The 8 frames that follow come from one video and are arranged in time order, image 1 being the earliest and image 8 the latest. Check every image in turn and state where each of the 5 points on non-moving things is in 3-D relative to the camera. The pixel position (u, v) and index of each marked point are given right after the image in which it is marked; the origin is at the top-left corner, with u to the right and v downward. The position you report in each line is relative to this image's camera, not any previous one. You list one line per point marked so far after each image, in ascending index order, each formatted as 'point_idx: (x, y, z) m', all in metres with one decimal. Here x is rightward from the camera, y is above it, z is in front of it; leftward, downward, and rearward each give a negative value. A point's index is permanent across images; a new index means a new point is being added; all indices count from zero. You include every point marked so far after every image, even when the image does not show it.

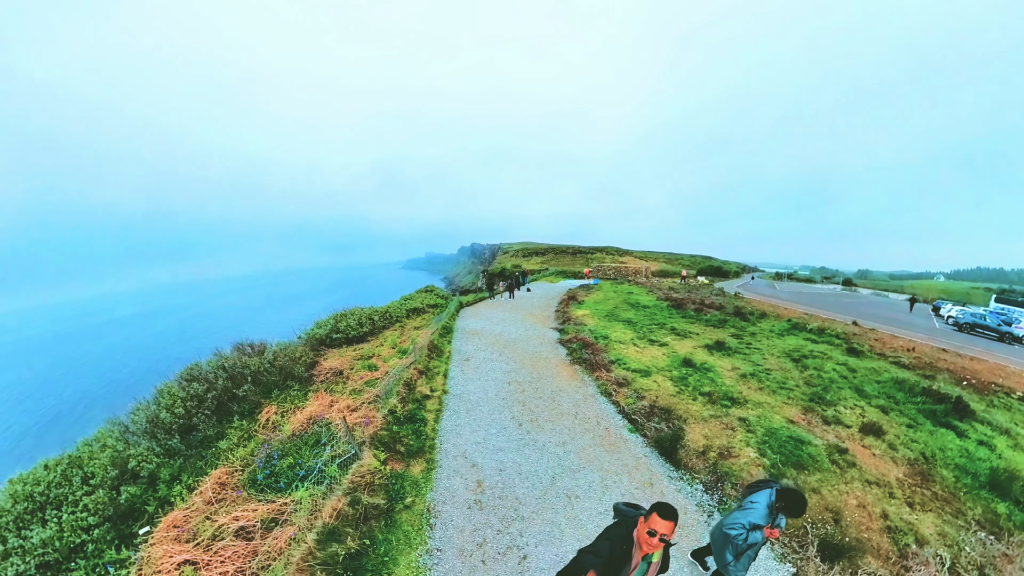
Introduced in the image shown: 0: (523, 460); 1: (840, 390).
0: (+0.4, -3.7, +8.3) m
1: (+13.6, -4.2, +14.6) m
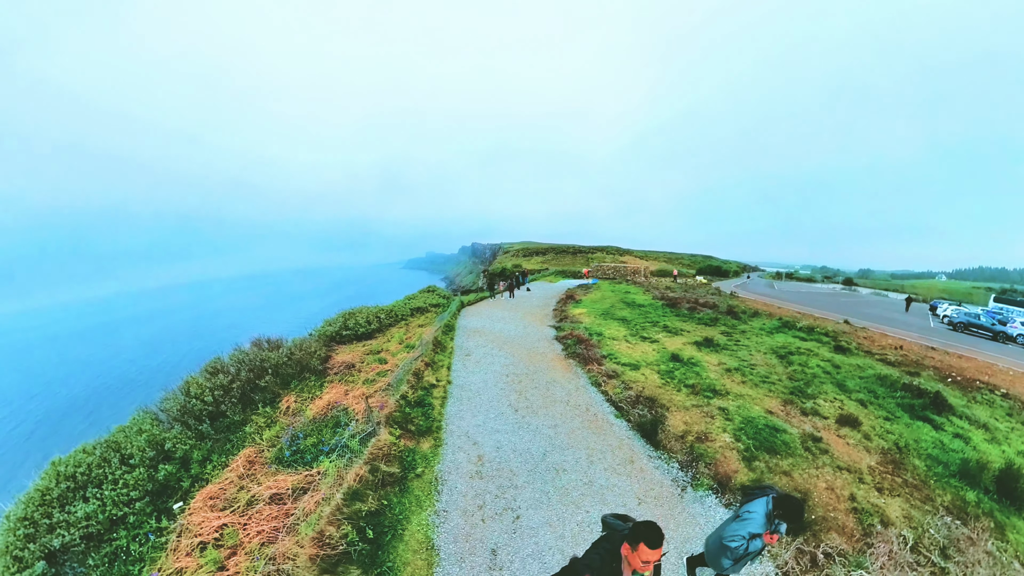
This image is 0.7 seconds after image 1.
0: (+0.3, -3.6, +9.1) m
1: (+13.5, -4.2, +15.4) m
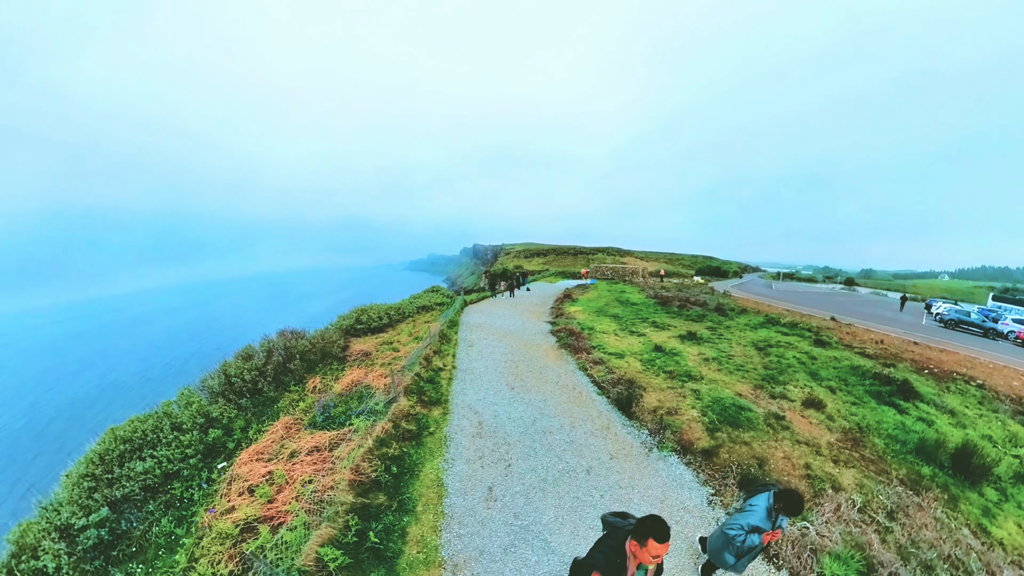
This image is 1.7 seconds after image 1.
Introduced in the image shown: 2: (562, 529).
0: (+0.1, -3.5, +10.5) m
1: (+13.3, -4.0, +16.7) m
2: (+0.9, -4.2, +6.4) m
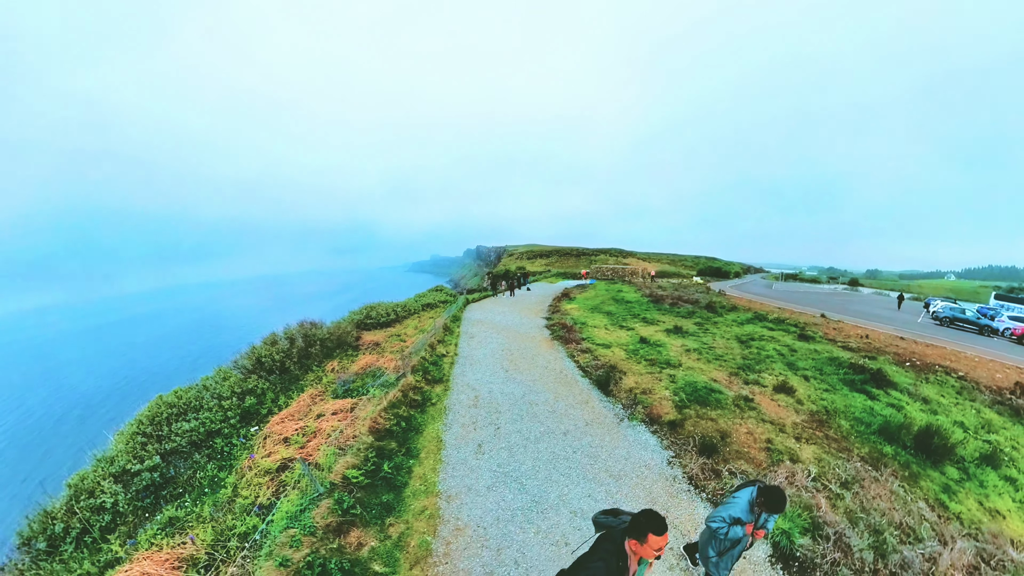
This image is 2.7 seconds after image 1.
0: (-0.2, -3.3, +12.0) m
1: (+13.2, -3.8, +17.9) m
2: (+0.5, -4.0, +7.9) m
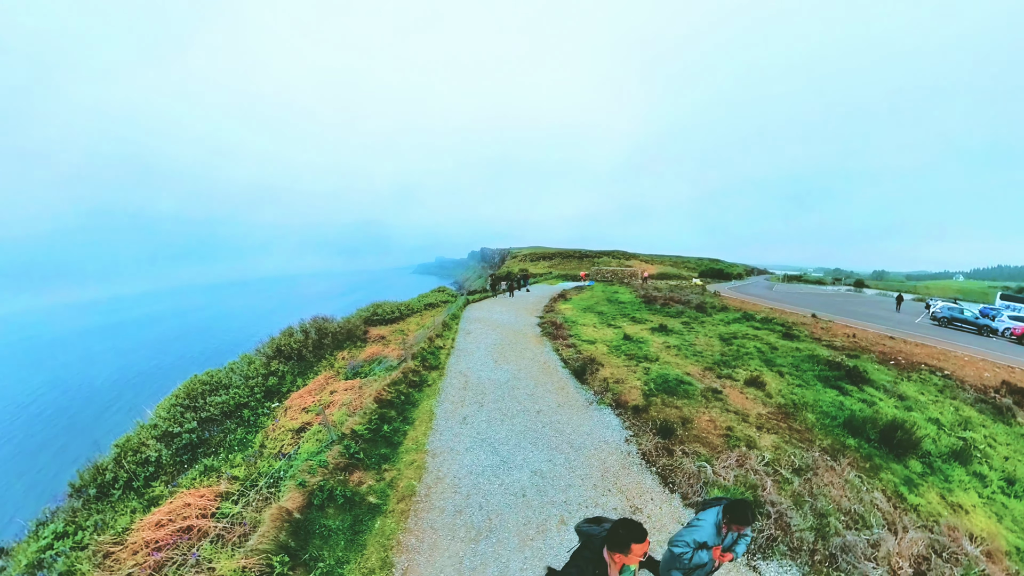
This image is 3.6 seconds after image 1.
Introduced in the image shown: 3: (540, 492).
0: (-0.7, -3.3, +13.3) m
1: (+12.7, -3.8, +19.0) m
2: (-0.1, -4.0, +9.1) m
3: (+0.6, -4.3, +7.5) m
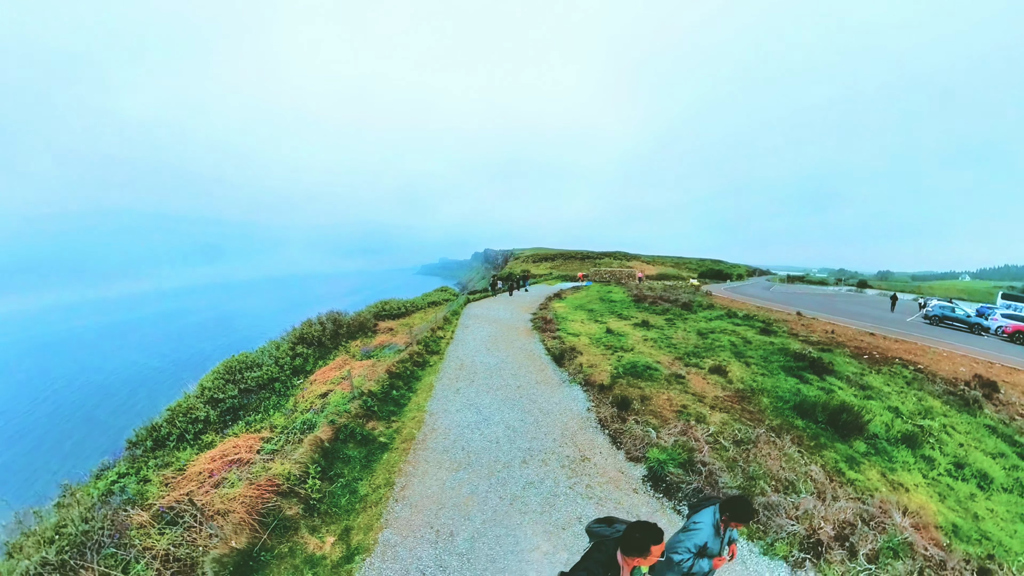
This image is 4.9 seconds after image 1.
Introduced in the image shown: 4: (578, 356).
0: (-1.3, -3.2, +15.4) m
1: (+12.3, -3.7, +20.8) m
2: (-0.7, -3.8, +11.2) m
3: (0.0, -4.2, +9.6) m
4: (+3.0, -3.2, +16.2) m
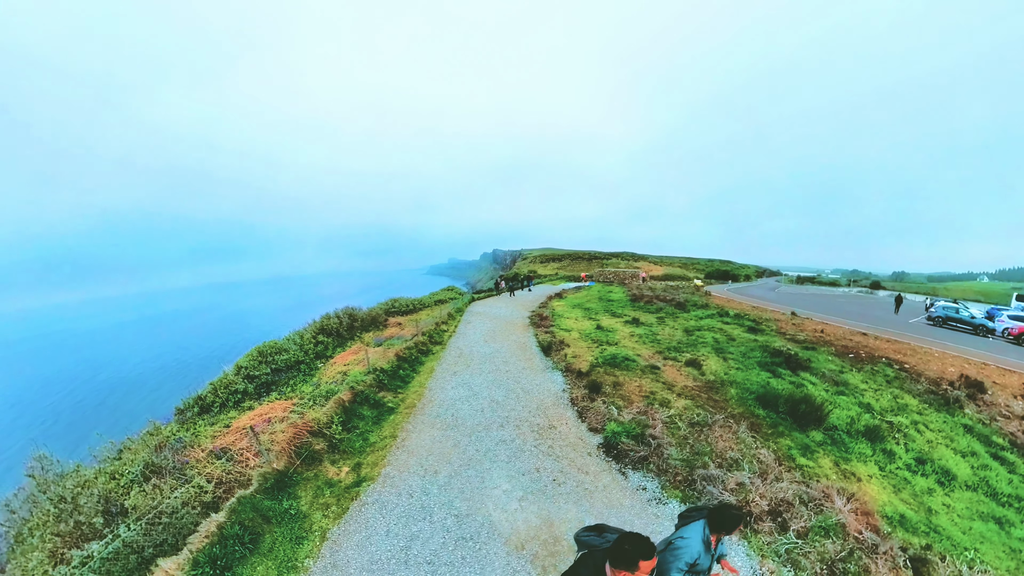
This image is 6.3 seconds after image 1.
0: (-1.6, -3.1, +17.4) m
1: (+12.1, -3.7, +22.5) m
2: (-1.2, -3.8, +13.3) m
3: (-0.6, -4.2, +11.6) m
4: (+2.7, -3.1, +18.1) m
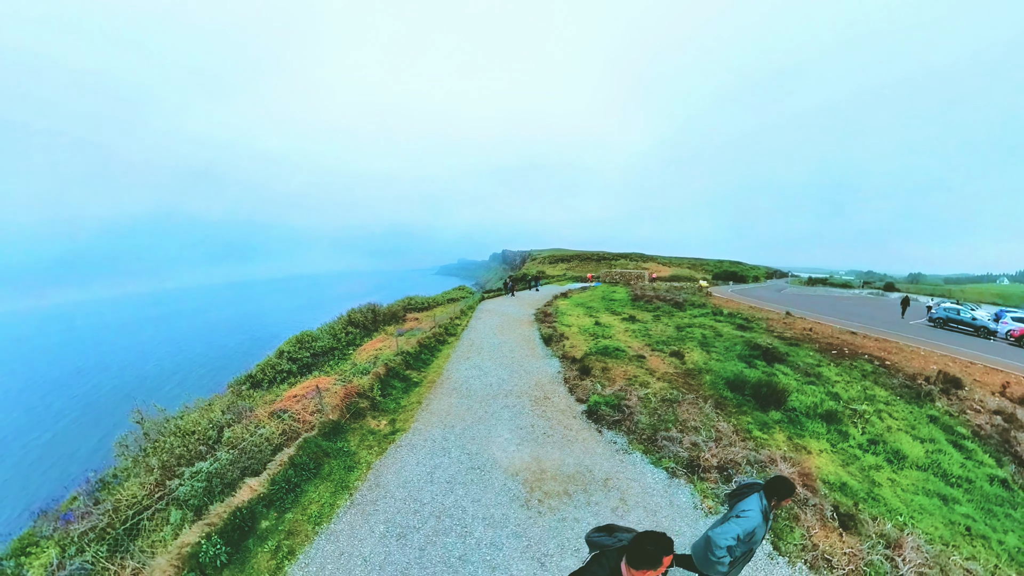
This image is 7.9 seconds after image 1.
0: (-1.3, -3.1, +20.4) m
1: (+12.5, -3.8, +24.9) m
2: (-1.0, -3.7, +16.2) m
3: (-0.5, -4.1, +14.5) m
4: (+3.0, -3.1, +20.9) m
